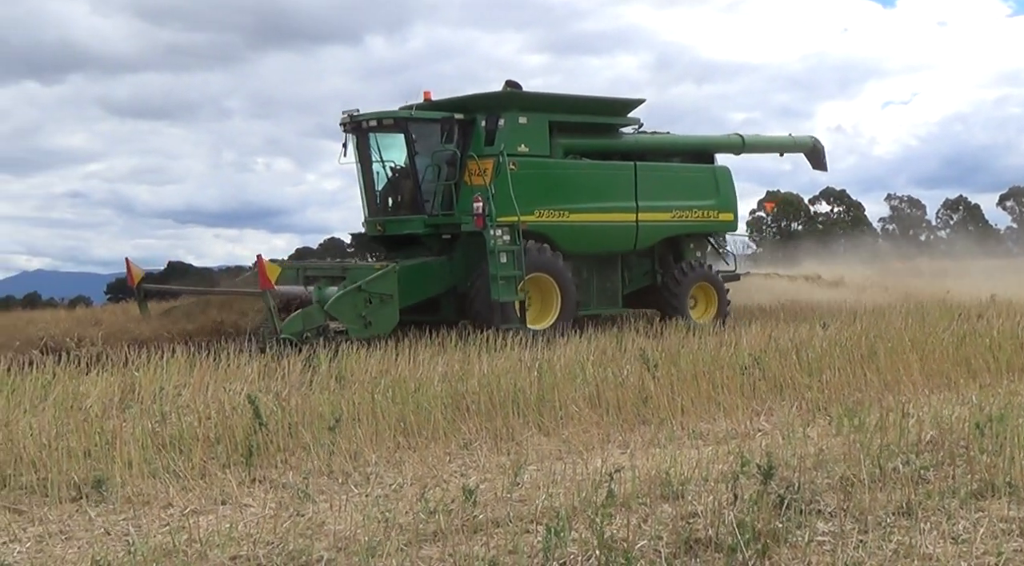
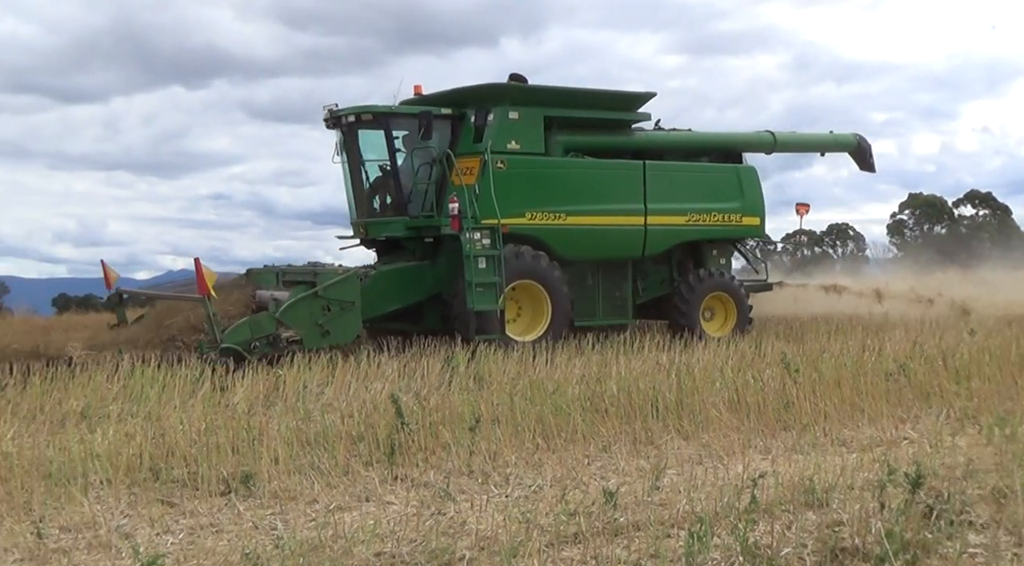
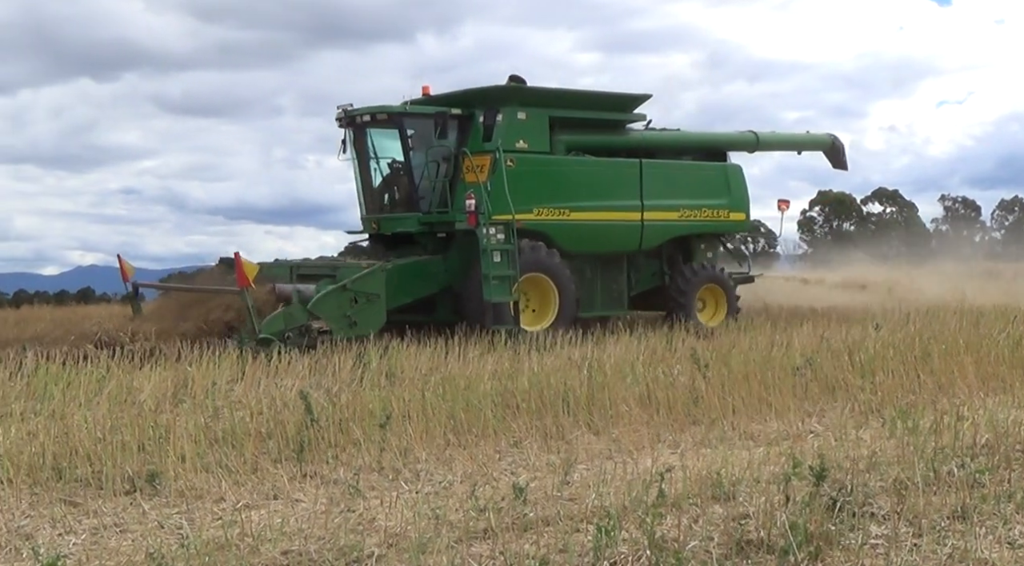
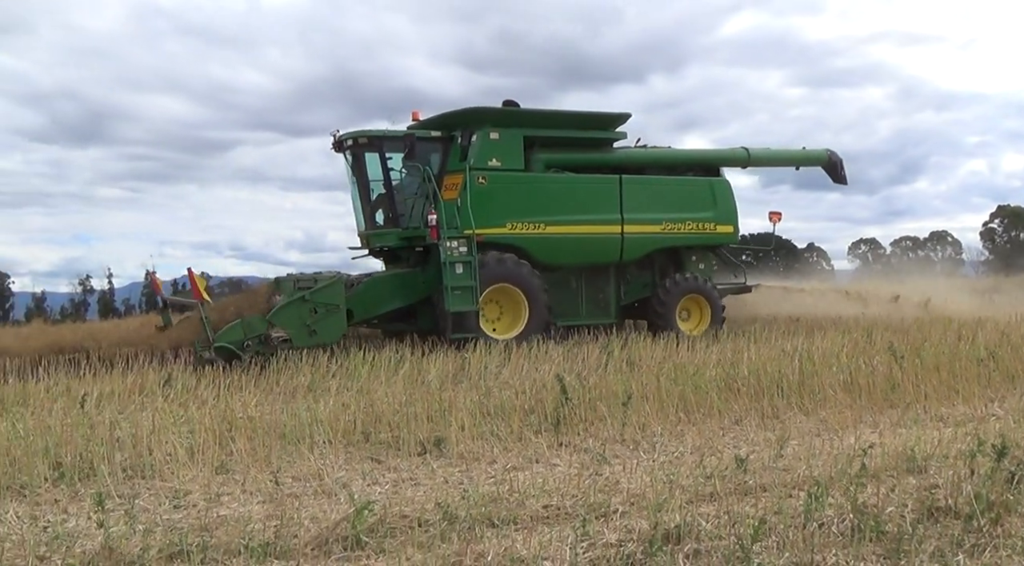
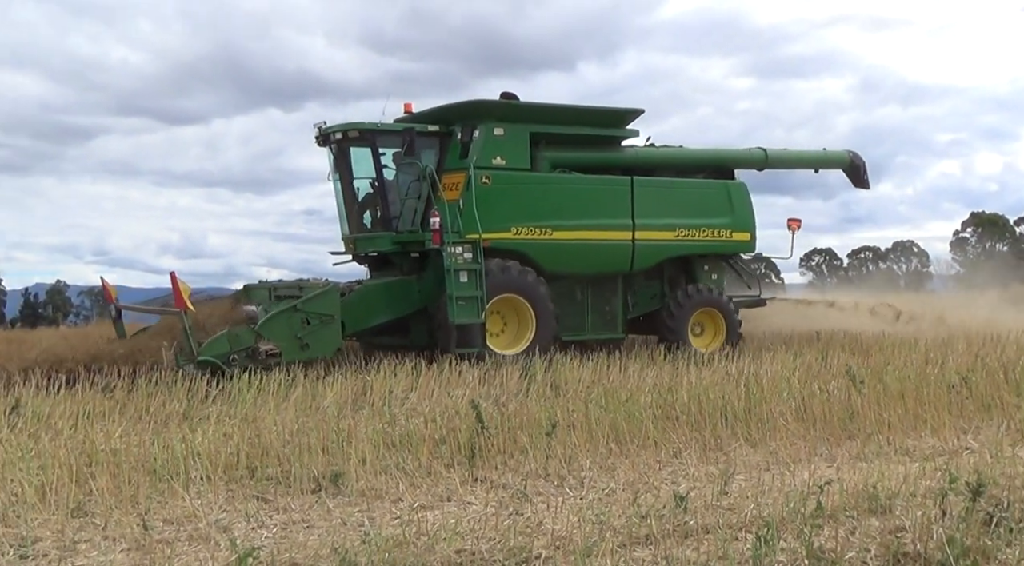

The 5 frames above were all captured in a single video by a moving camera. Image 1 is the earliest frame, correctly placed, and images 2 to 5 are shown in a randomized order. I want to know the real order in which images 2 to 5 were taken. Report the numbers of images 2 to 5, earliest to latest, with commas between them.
3, 2, 5, 4
